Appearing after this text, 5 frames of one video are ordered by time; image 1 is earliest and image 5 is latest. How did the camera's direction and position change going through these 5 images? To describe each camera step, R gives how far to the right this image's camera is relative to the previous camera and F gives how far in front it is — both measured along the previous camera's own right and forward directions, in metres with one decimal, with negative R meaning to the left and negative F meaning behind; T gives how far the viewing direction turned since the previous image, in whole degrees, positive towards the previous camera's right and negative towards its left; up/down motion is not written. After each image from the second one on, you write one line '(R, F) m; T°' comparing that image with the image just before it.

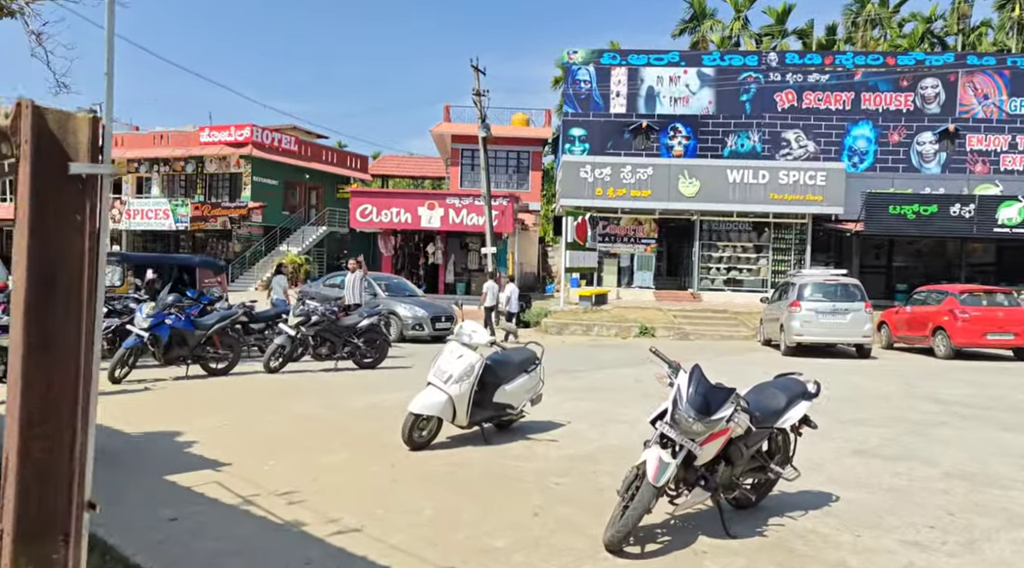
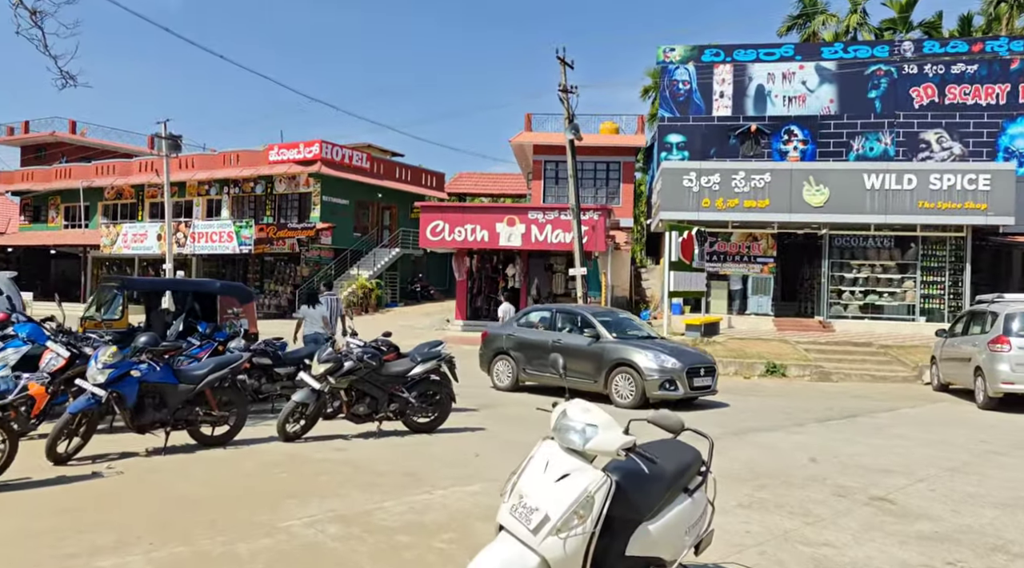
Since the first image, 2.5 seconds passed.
(-0.3, +2.9) m; -6°
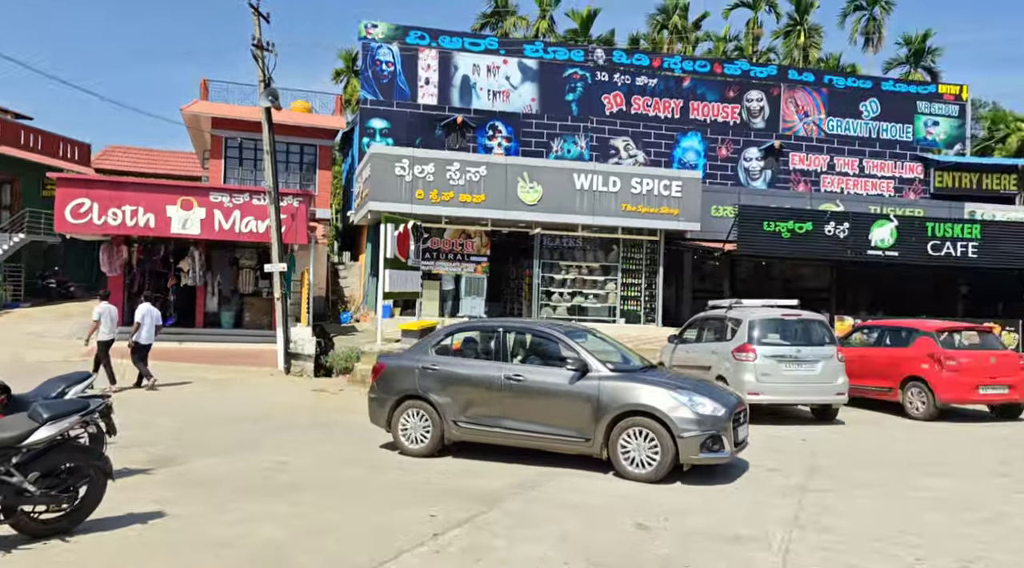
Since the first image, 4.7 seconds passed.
(-0.4, +2.3) m; +23°
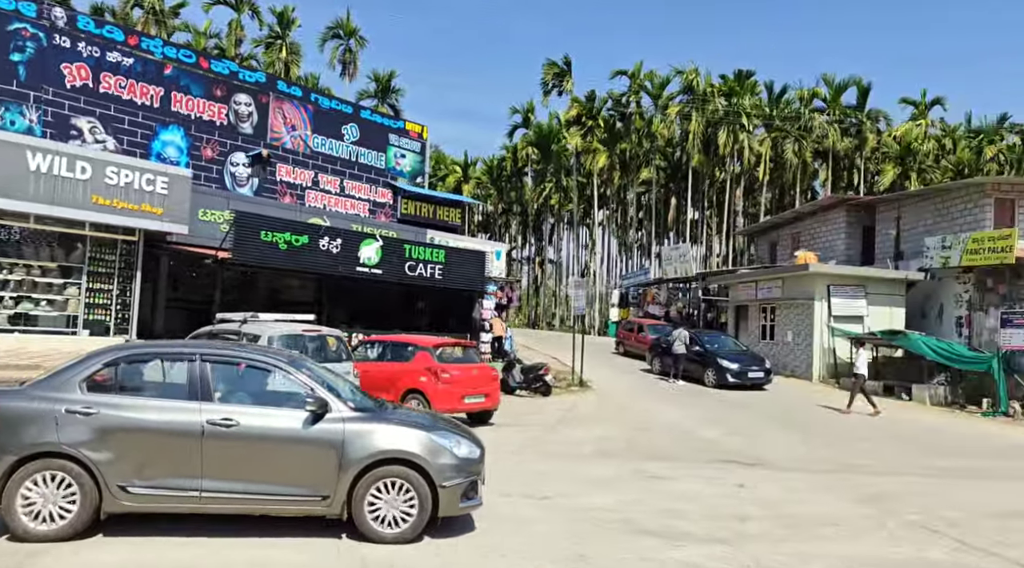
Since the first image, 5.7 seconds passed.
(-1.2, +1.5) m; +39°
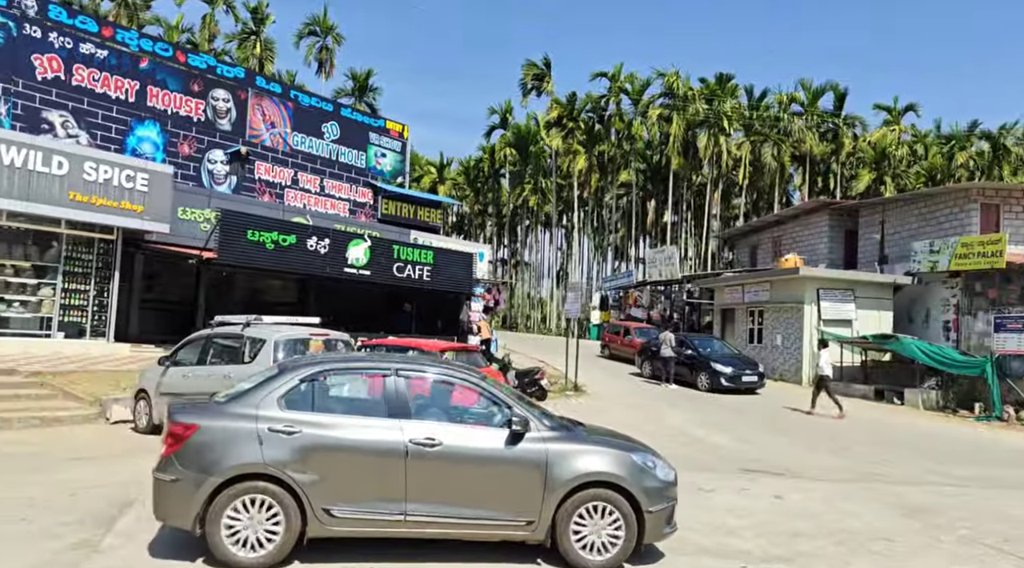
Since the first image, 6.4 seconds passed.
(-1.0, +0.6) m; +2°
